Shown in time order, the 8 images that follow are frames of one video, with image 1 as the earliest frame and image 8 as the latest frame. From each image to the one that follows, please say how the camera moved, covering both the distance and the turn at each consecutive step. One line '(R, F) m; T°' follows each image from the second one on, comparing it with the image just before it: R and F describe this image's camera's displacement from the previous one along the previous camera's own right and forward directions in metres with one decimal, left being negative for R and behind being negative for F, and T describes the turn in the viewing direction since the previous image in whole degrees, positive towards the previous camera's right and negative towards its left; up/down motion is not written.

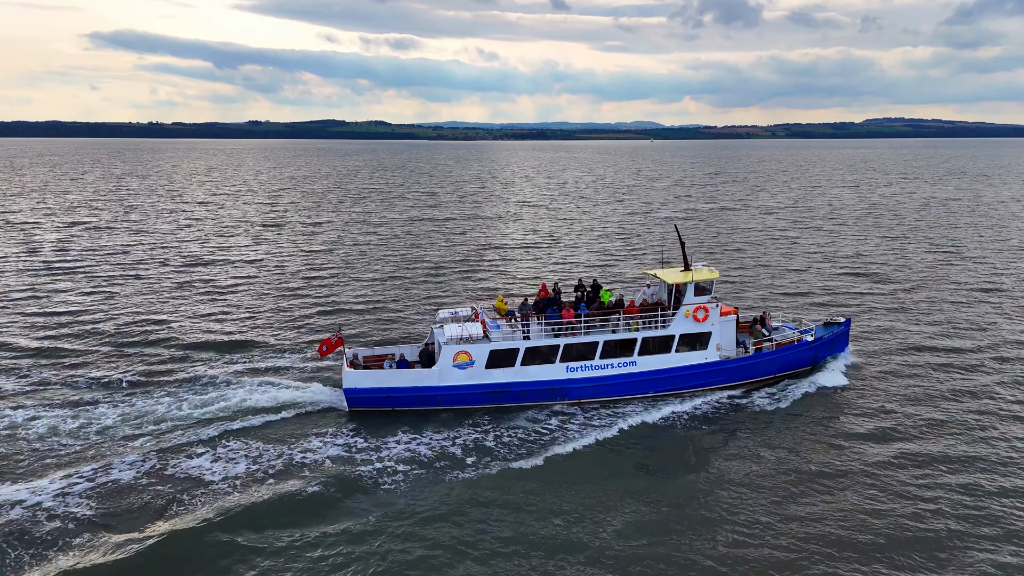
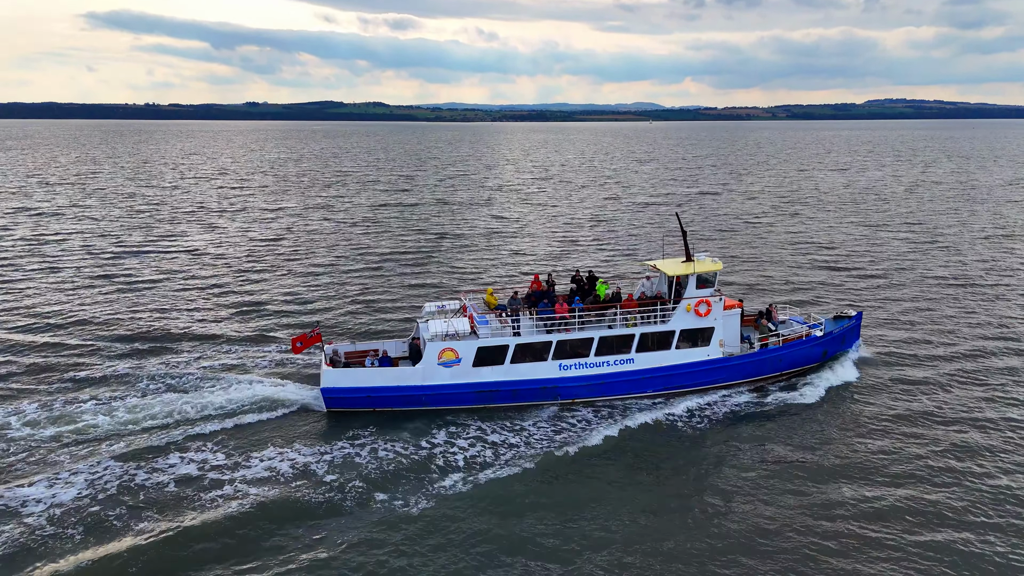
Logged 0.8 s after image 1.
(+0.4, +1.9) m; 0°
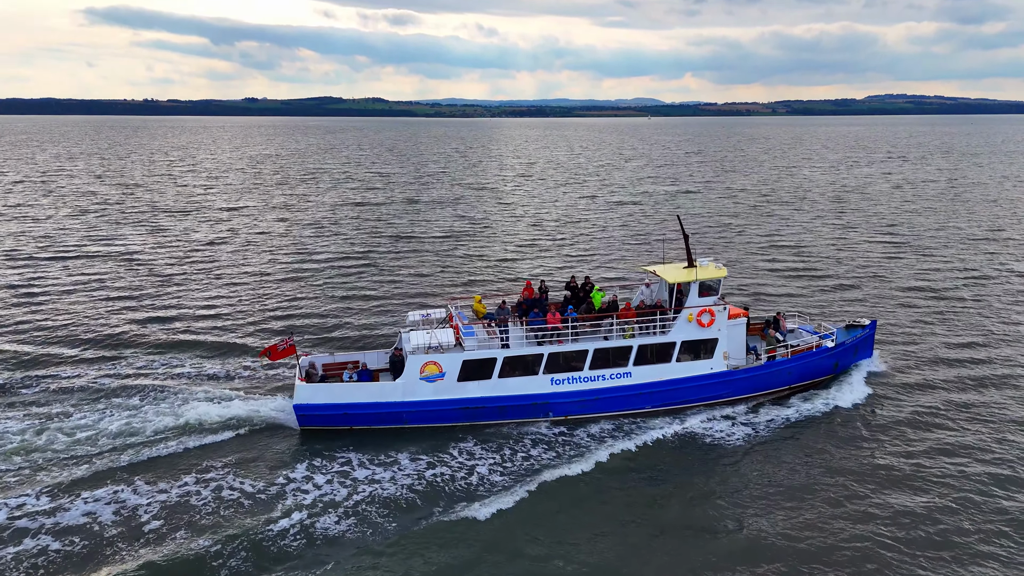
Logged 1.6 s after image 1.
(+0.4, +2.0) m; 0°
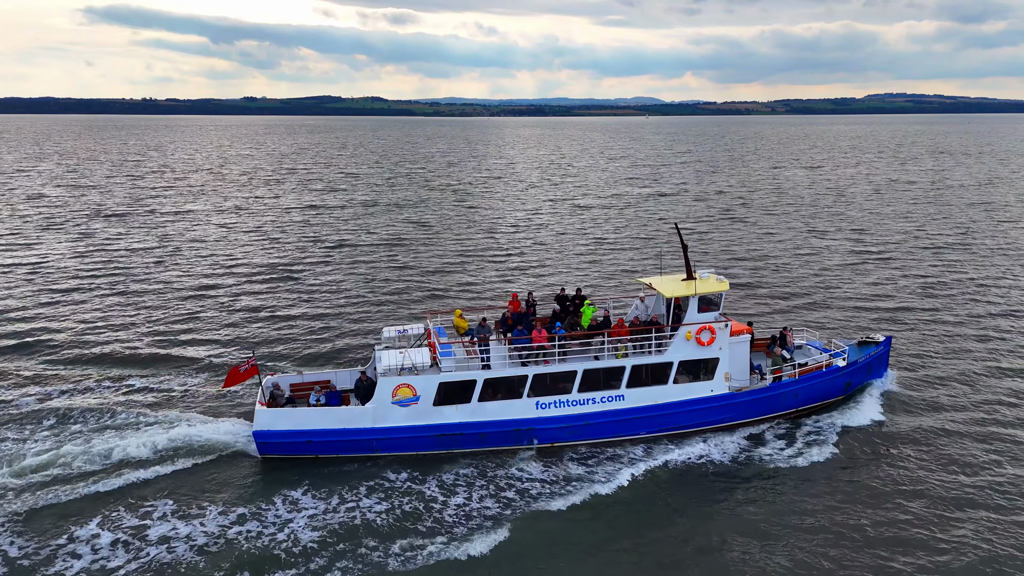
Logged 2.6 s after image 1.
(+0.6, +2.2) m; 0°
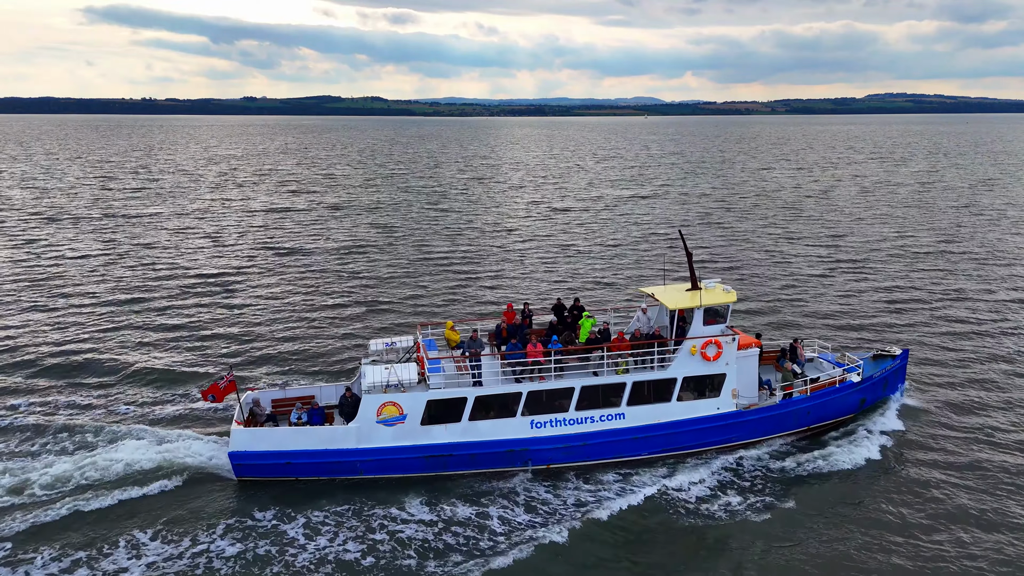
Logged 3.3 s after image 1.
(+0.2, +1.4) m; 0°
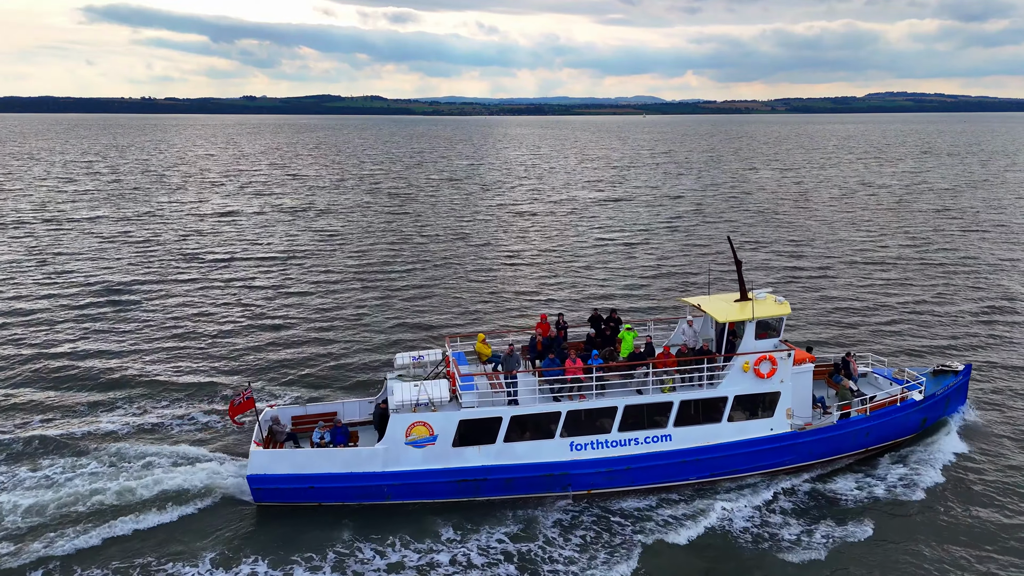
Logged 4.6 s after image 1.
(-1.0, +1.5) m; 0°
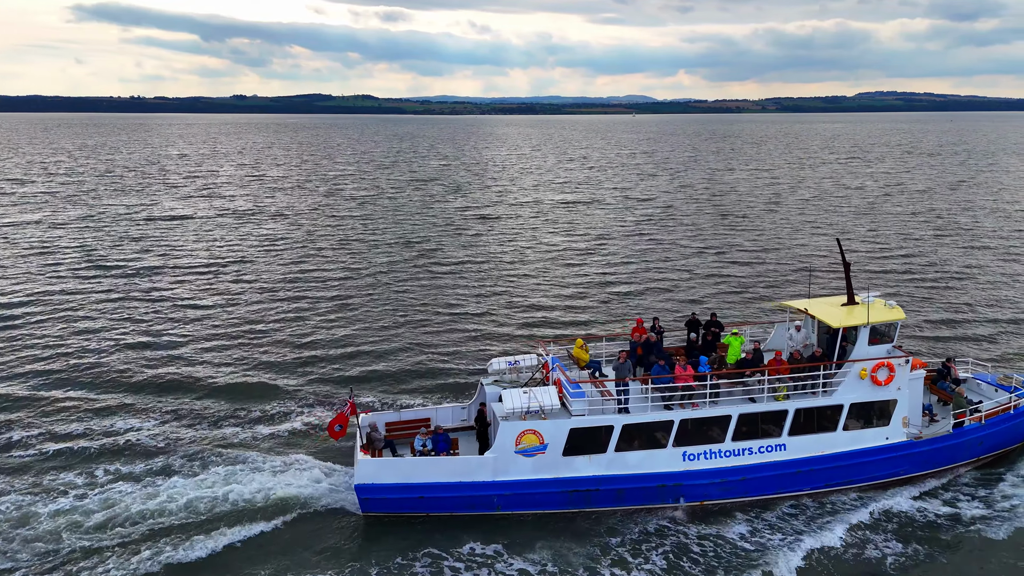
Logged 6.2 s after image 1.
(-3.1, +0.5) m; +1°
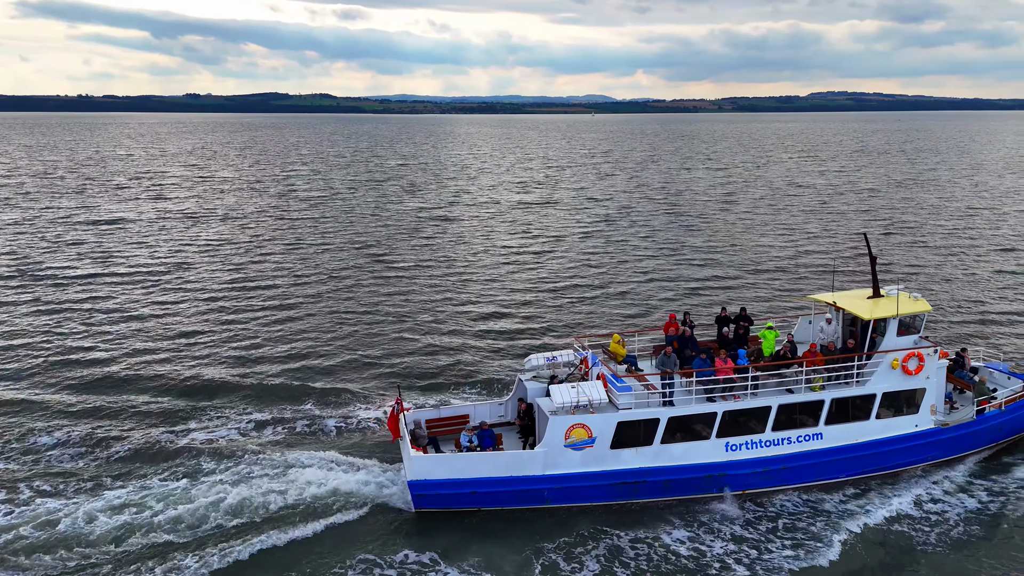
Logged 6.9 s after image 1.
(-2.3, -0.3) m; +3°
